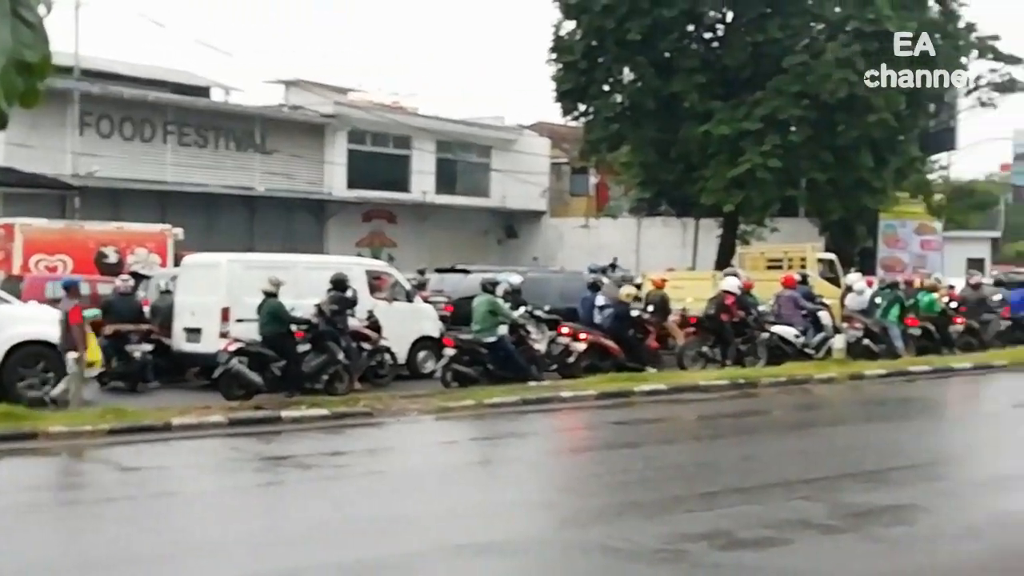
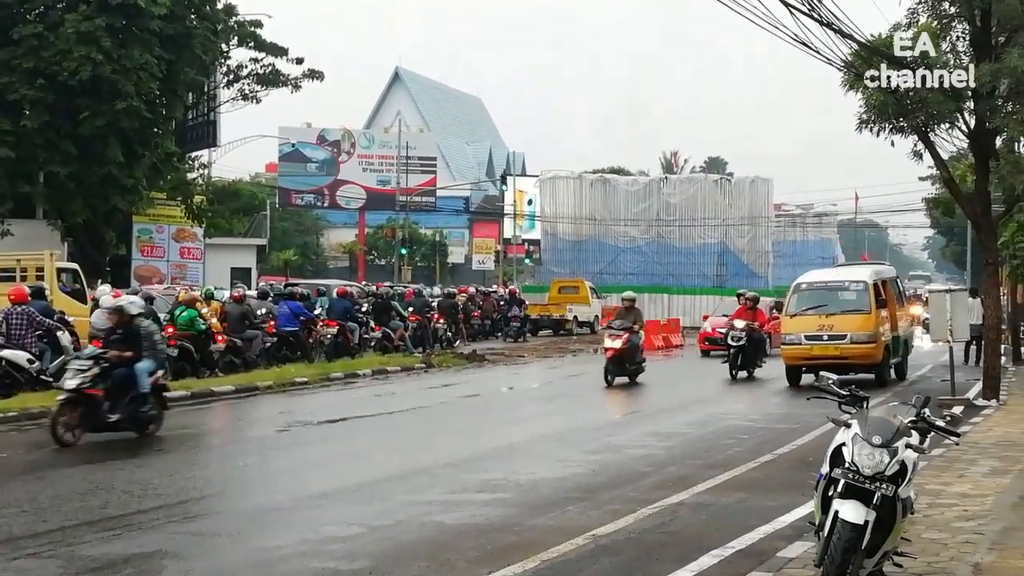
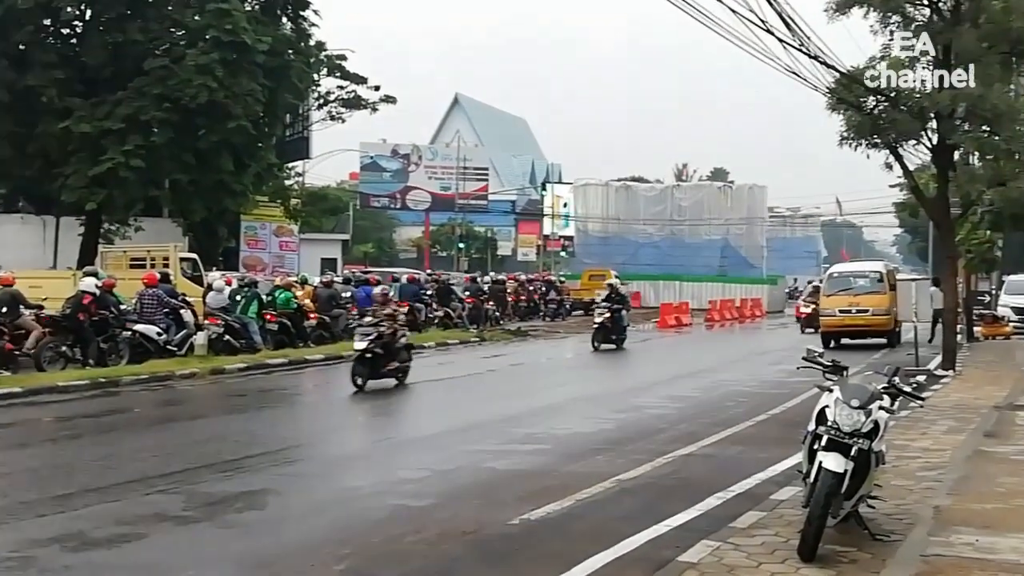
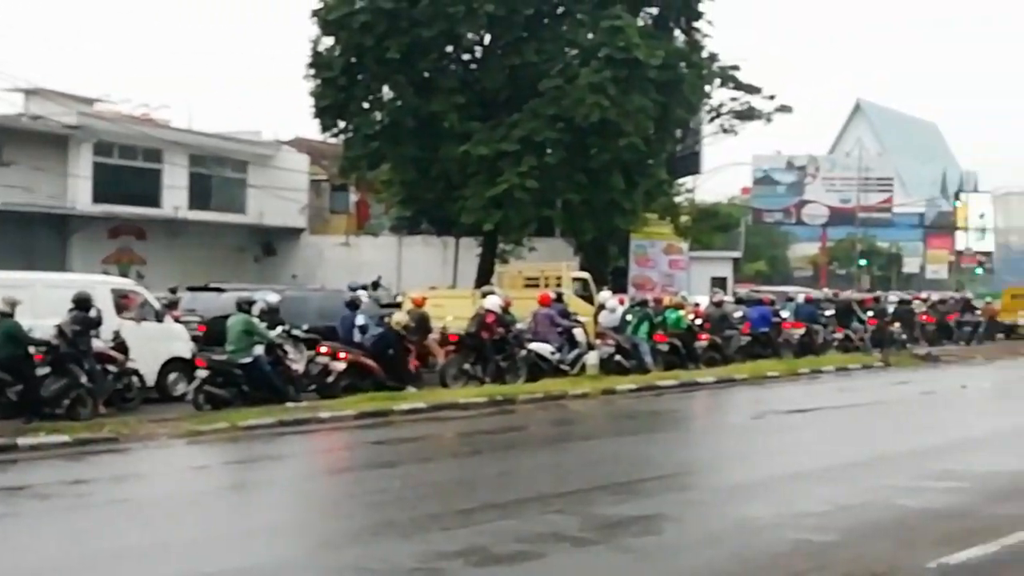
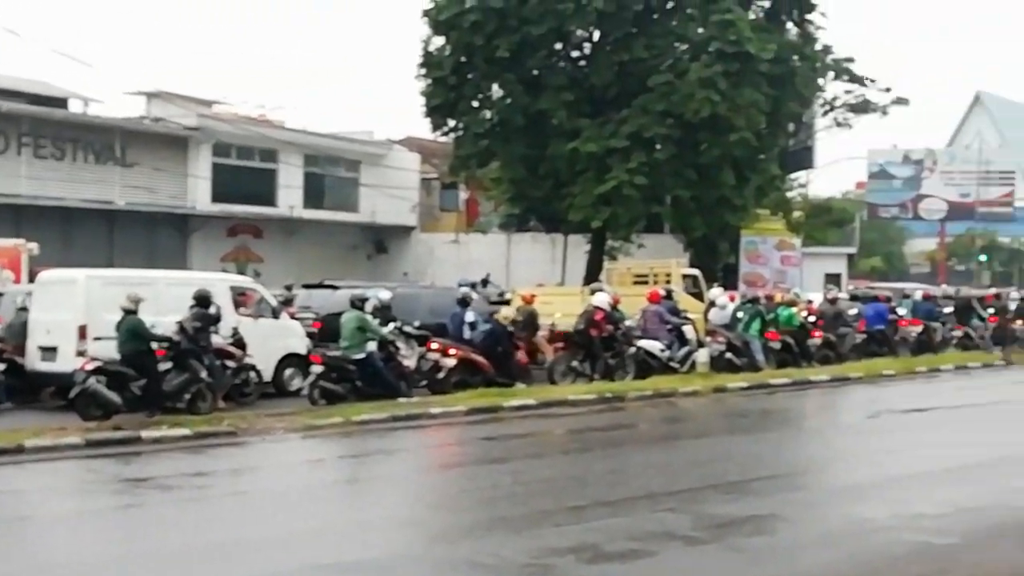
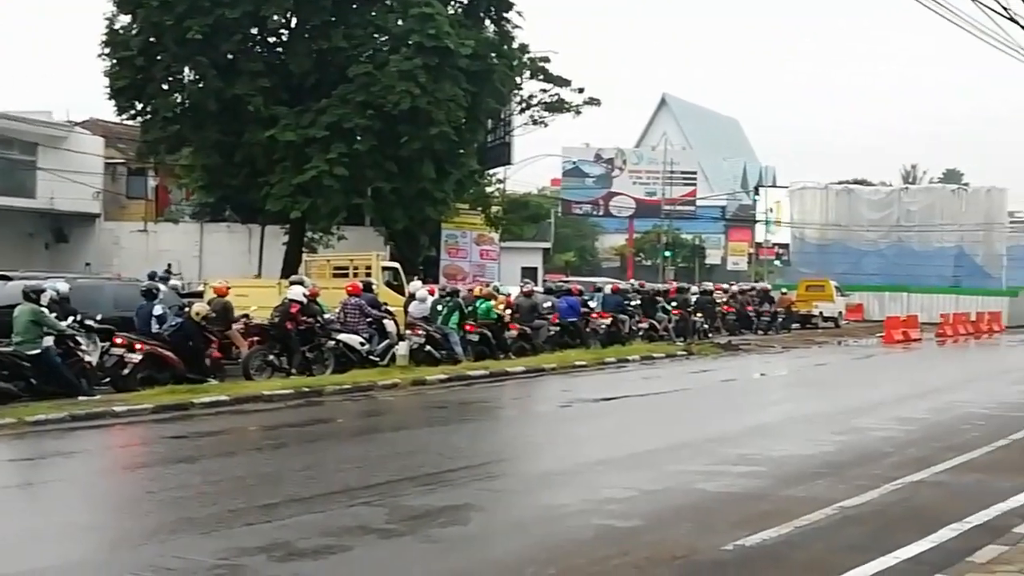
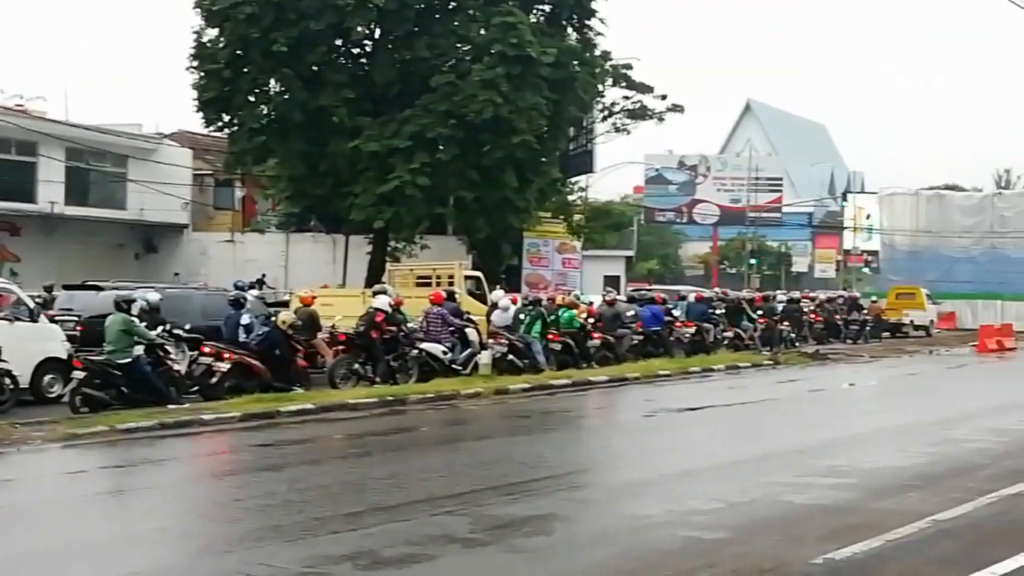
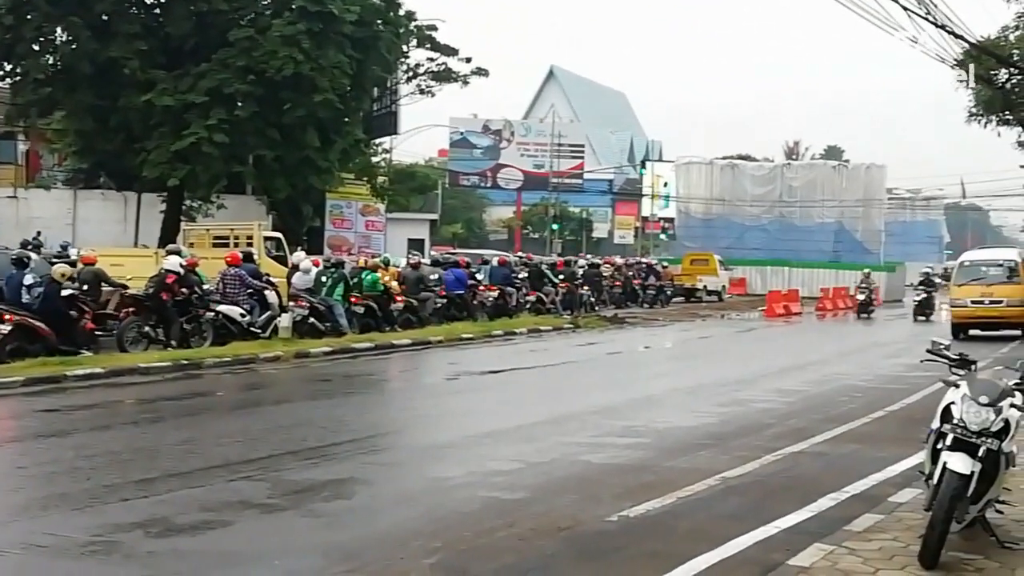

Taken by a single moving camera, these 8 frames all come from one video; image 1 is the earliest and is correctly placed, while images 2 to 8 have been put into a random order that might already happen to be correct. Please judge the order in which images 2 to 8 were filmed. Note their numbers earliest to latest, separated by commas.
5, 4, 7, 6, 8, 3, 2
